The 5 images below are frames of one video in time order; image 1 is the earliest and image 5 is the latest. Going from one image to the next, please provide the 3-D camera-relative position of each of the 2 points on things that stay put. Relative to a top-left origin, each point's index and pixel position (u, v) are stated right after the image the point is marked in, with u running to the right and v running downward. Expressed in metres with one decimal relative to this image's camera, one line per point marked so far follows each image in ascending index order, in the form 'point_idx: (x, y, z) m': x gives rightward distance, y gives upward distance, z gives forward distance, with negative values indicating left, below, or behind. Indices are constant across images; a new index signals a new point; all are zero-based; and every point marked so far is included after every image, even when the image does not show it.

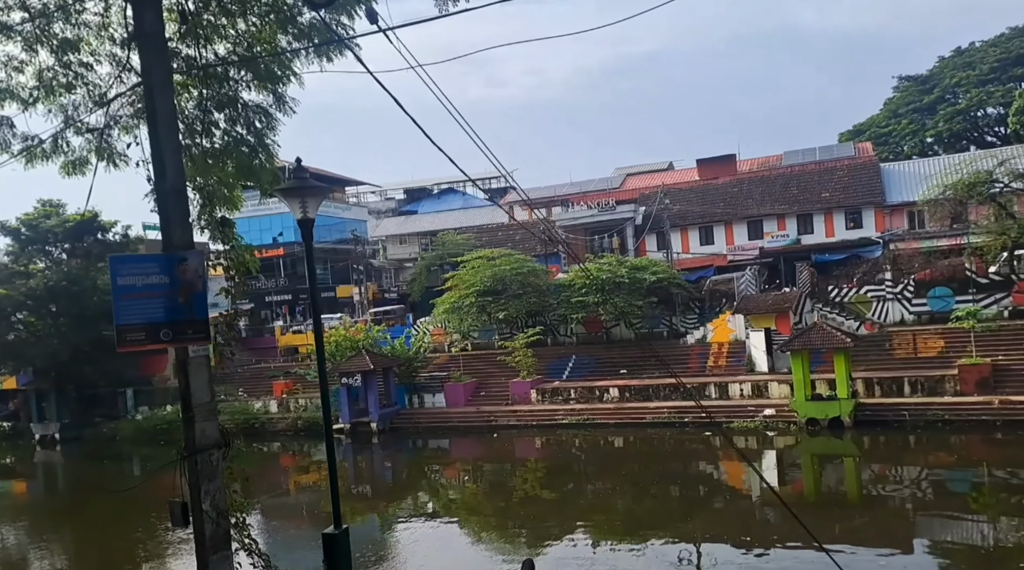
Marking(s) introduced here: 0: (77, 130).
0: (-4.2, +1.5, +8.8) m
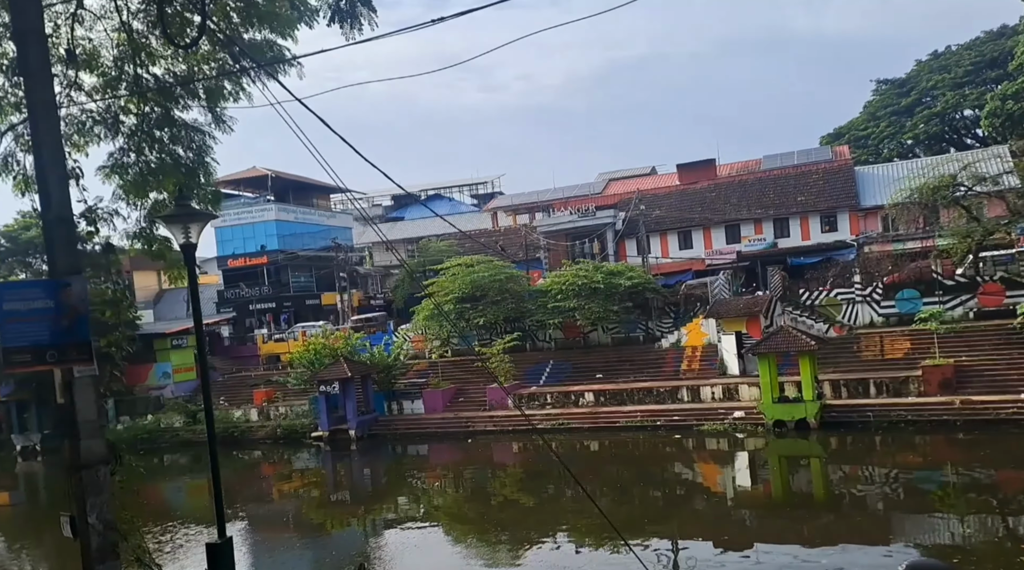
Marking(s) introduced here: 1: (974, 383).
0: (-4.6, +1.3, +9.0) m
1: (+9.5, -2.1, +19.2) m
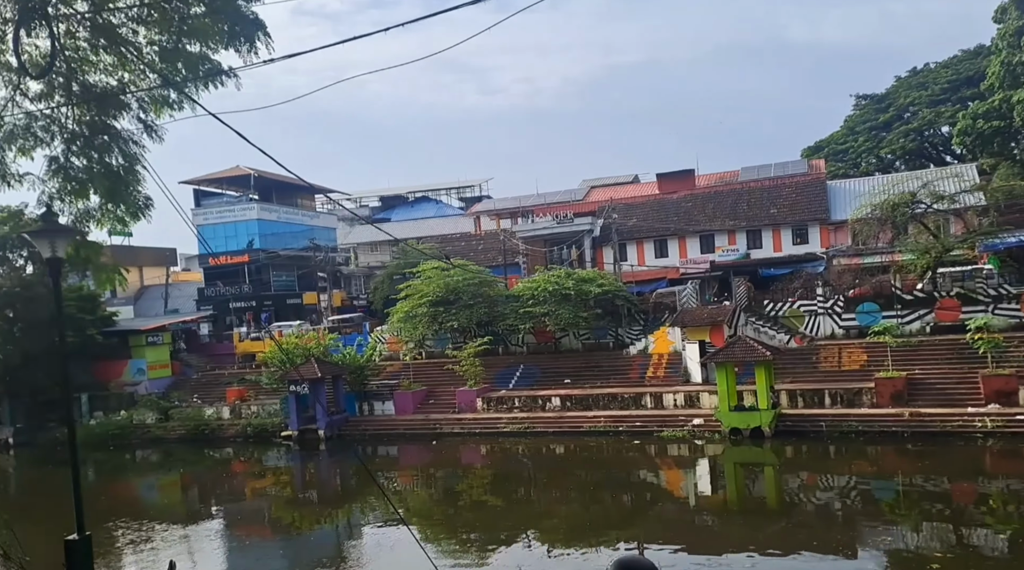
0: (-5.2, +1.4, +9.3) m
1: (+8.8, -2.4, +19.7) m
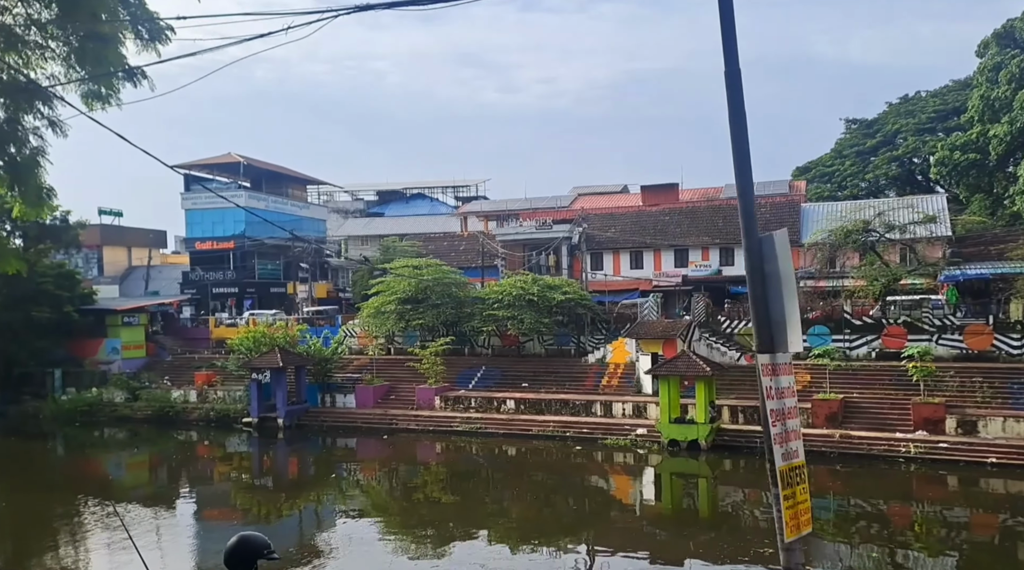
0: (-6.0, +1.6, +9.8) m
1: (+7.7, -2.9, +20.2) m
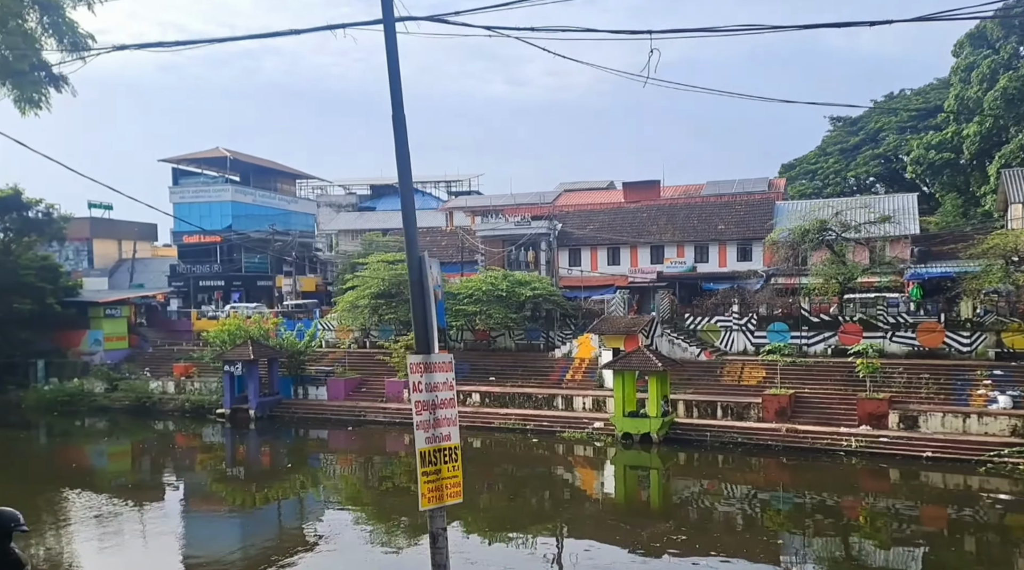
0: (-6.8, +1.7, +10.2) m
1: (+6.9, -2.9, +20.7) m
